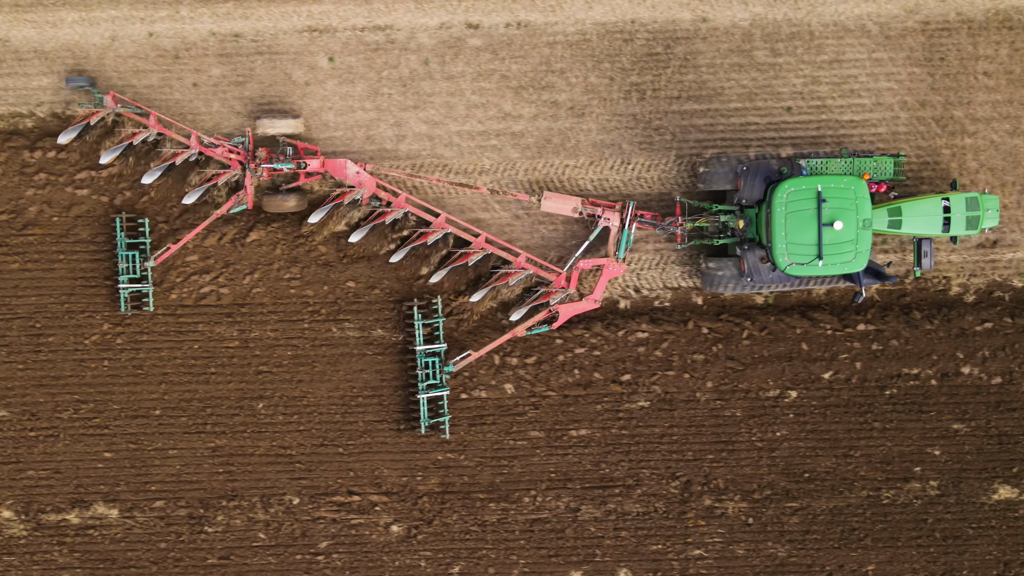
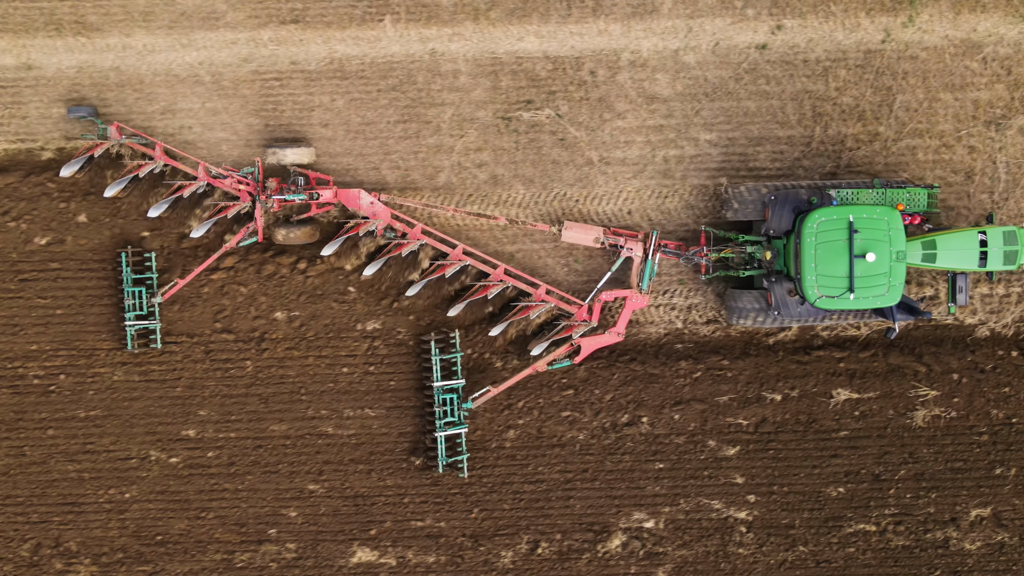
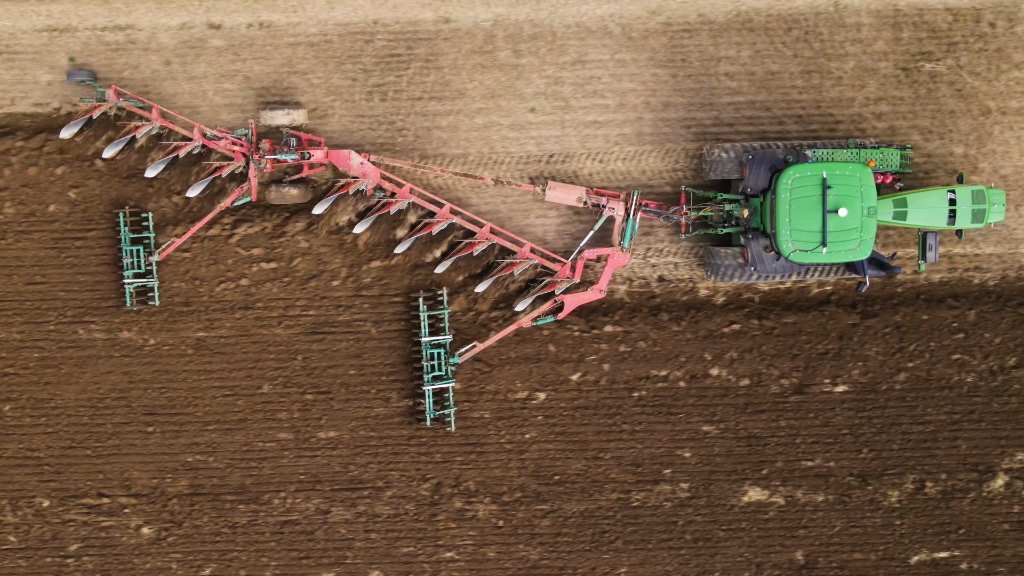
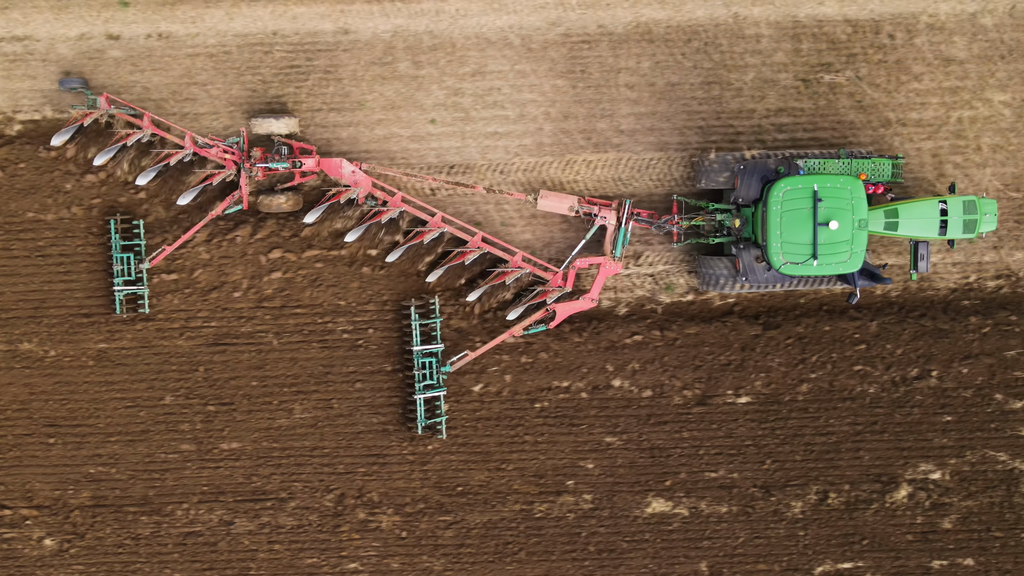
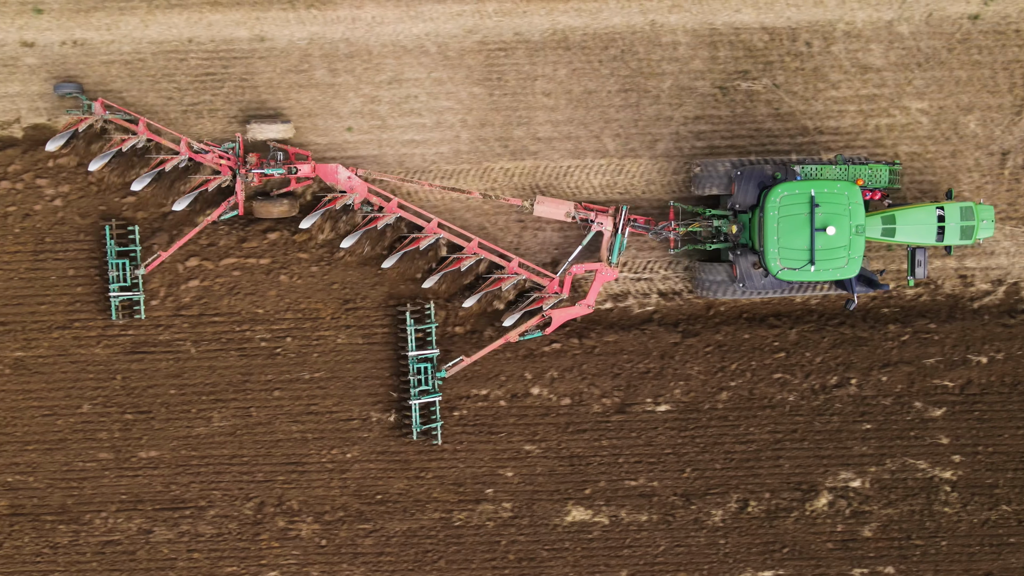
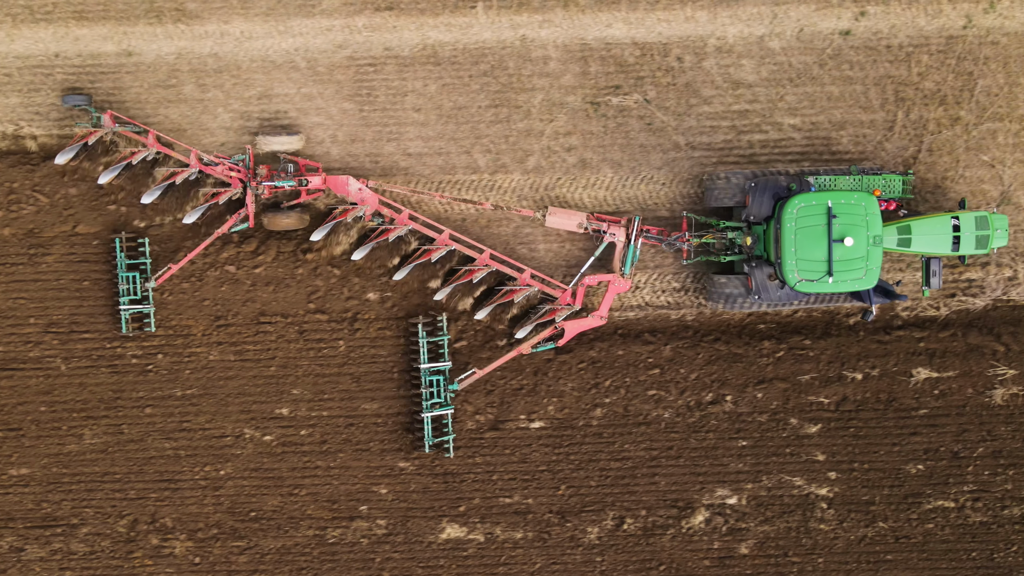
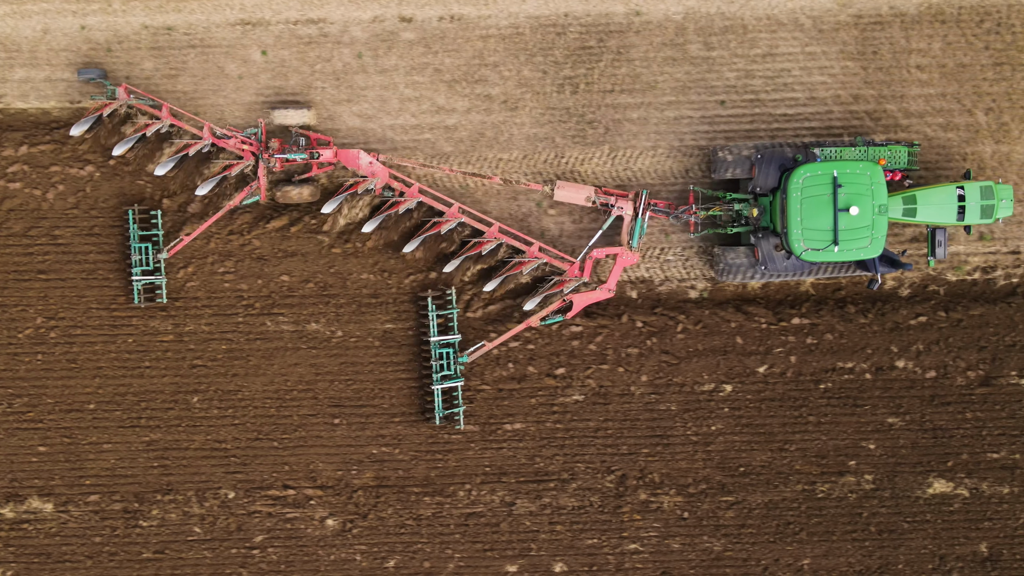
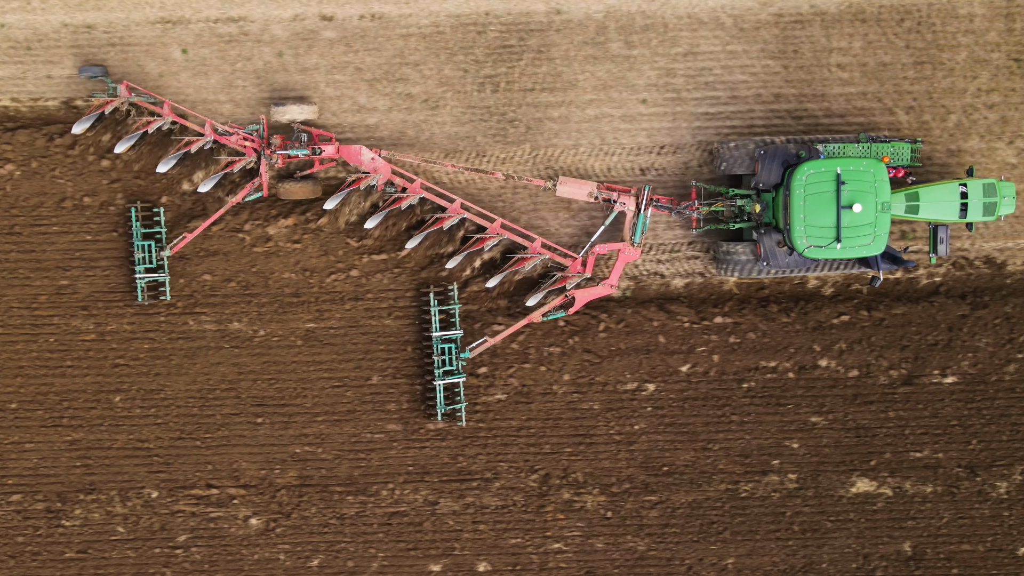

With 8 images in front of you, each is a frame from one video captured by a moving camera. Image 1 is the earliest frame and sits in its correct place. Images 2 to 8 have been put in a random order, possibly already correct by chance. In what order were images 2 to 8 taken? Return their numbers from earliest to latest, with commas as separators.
7, 8, 3, 4, 5, 6, 2
